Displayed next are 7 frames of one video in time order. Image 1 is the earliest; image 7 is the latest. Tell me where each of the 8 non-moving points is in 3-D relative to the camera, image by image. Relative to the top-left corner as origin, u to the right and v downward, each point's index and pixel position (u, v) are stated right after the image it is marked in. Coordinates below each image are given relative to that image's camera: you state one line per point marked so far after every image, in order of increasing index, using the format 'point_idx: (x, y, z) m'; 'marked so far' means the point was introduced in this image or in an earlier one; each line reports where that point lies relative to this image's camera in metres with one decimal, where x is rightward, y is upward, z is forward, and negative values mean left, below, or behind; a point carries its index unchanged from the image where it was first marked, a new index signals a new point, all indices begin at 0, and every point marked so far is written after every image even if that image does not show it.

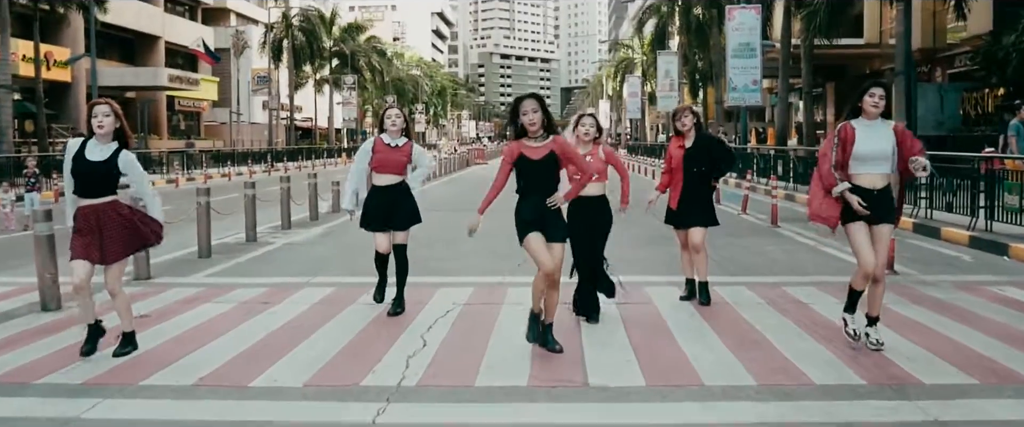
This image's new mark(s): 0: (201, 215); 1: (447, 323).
0: (-4.1, 0.0, +11.6) m
1: (-0.6, -0.9, +7.5) m
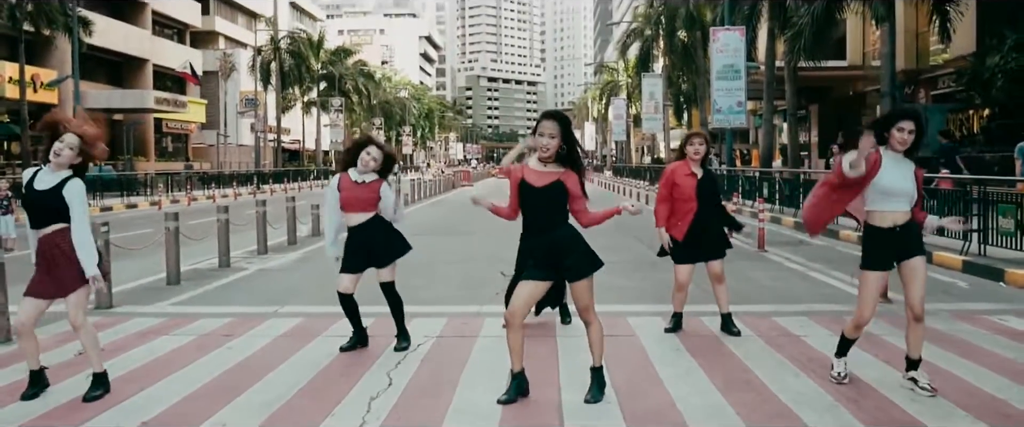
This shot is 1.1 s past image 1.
0: (-4.4, -0.3, +11.1) m
1: (-0.8, -1.2, +7.1) m
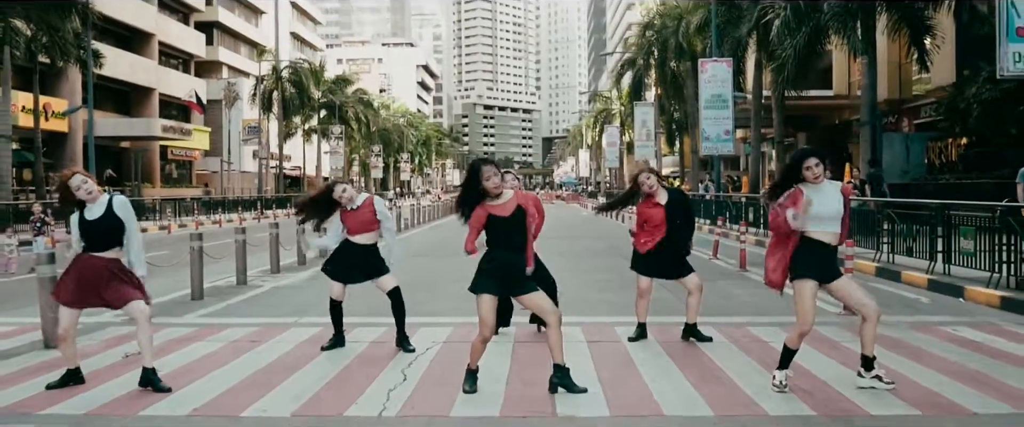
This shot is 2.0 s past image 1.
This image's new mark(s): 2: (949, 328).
0: (-4.4, -0.6, +12.0) m
1: (-0.8, -1.3, +8.0) m
2: (+5.1, -1.3, +10.2) m
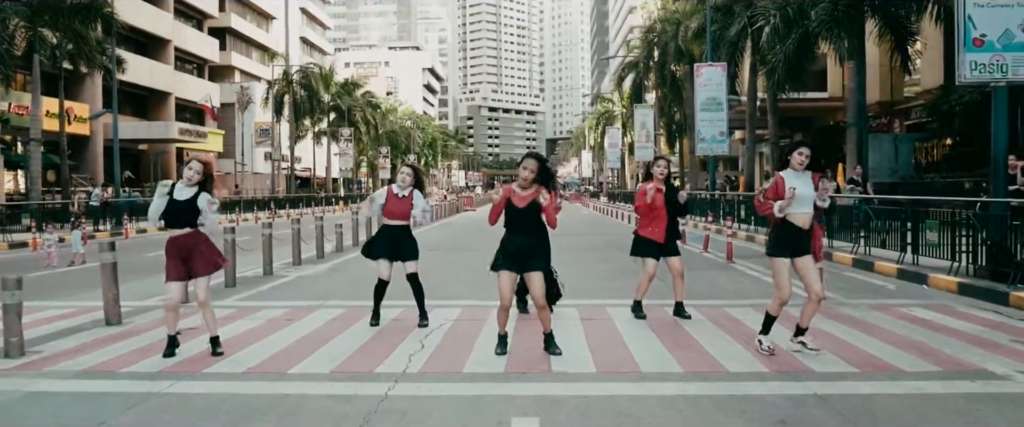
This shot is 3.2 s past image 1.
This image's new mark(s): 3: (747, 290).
0: (-4.3, -0.6, +13.3) m
1: (-0.8, -1.3, +9.2) m
2: (+5.2, -1.3, +11.4) m
3: (+3.5, -1.1, +12.9) m
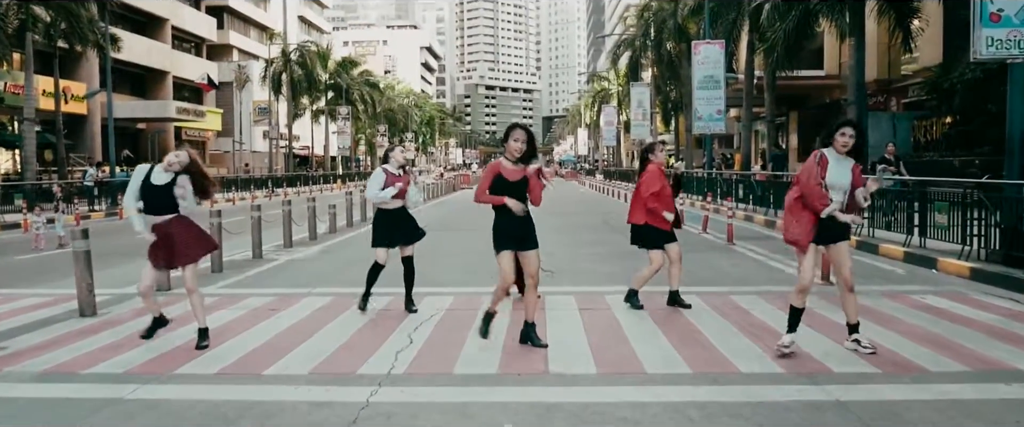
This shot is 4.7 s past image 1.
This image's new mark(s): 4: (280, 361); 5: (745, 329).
0: (-4.4, -0.3, +12.8) m
1: (-0.8, -1.1, +8.7) m
2: (+5.1, -1.0, +10.9) m
3: (+3.5, -0.9, +12.4) m
4: (-1.9, -1.2, +7.2) m
5: (+2.3, -1.1, +8.5) m
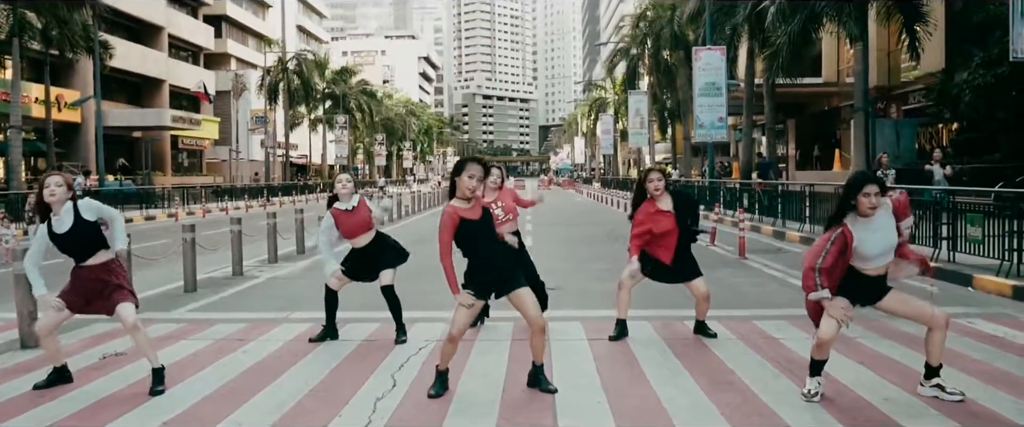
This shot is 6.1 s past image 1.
0: (-4.4, -0.5, +11.7) m
1: (-0.8, -1.3, +7.6) m
2: (+5.1, -1.2, +9.8) m
3: (+3.5, -1.1, +11.3) m
4: (-1.9, -1.4, +6.1) m
5: (+2.3, -1.3, +7.4) m
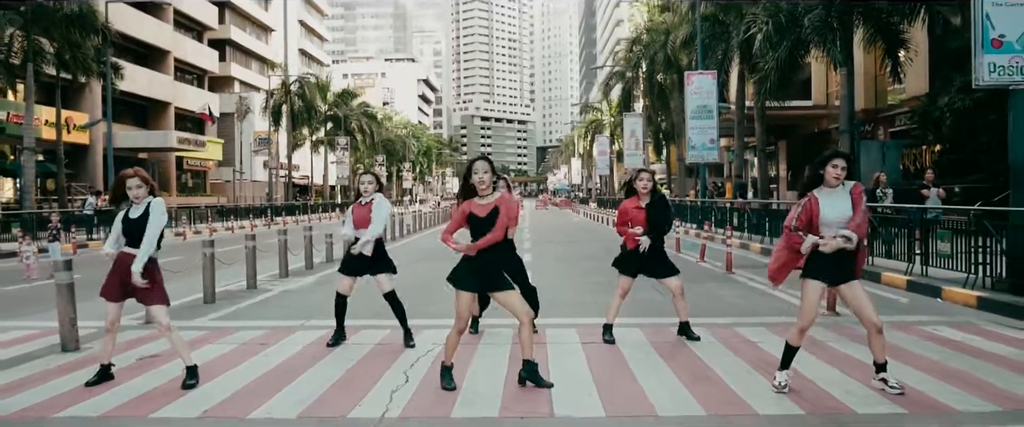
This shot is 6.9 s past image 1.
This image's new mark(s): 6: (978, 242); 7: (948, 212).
0: (-4.4, -0.7, +12.4) m
1: (-0.8, -1.4, +8.4) m
2: (+5.1, -1.4, +10.6) m
3: (+3.5, -1.3, +12.1) m
4: (-1.9, -1.5, +6.8) m
5: (+2.3, -1.4, +8.1) m
6: (+7.0, -0.4, +13.0) m
7: (+7.0, 0.0, +13.7) m
